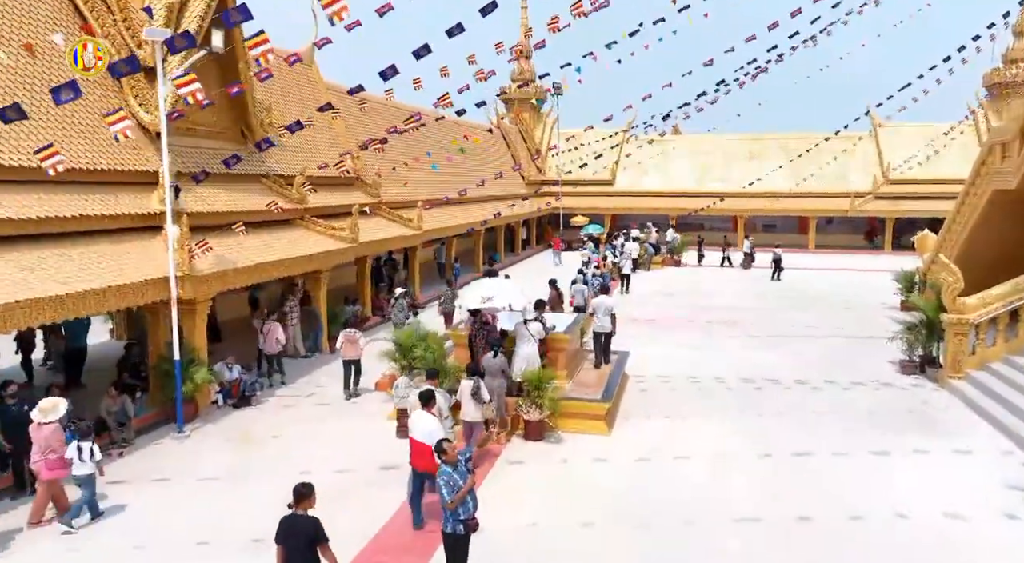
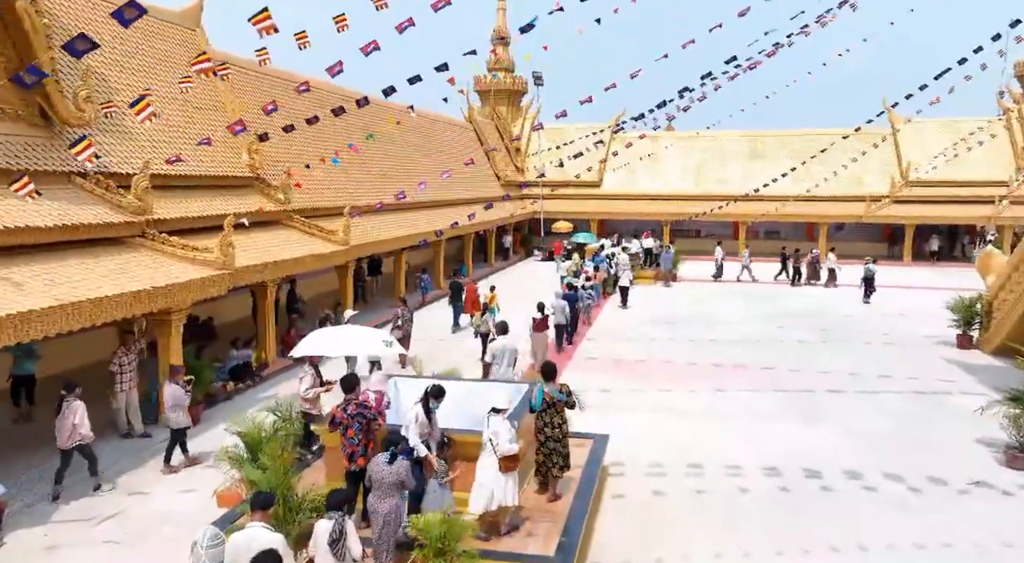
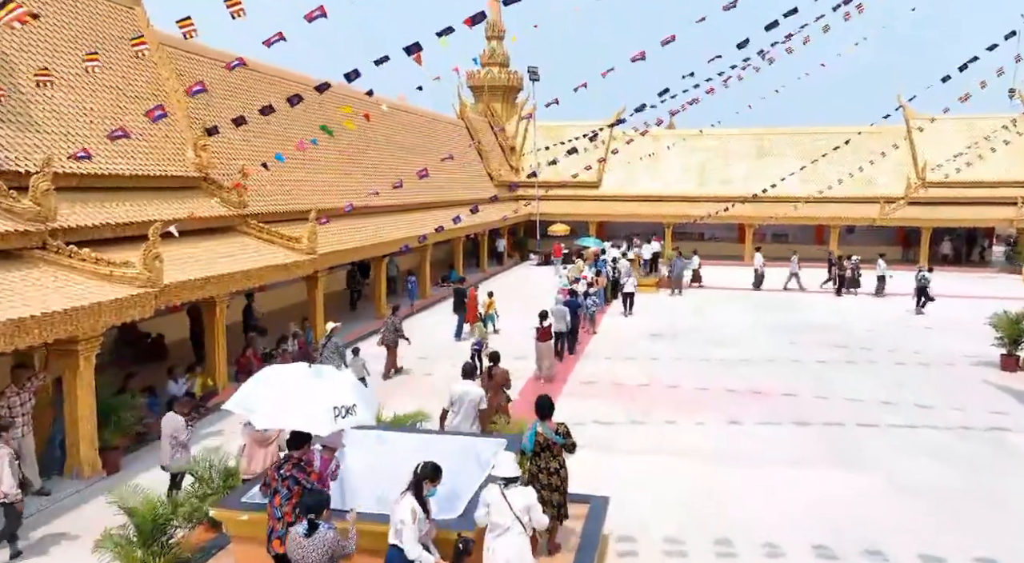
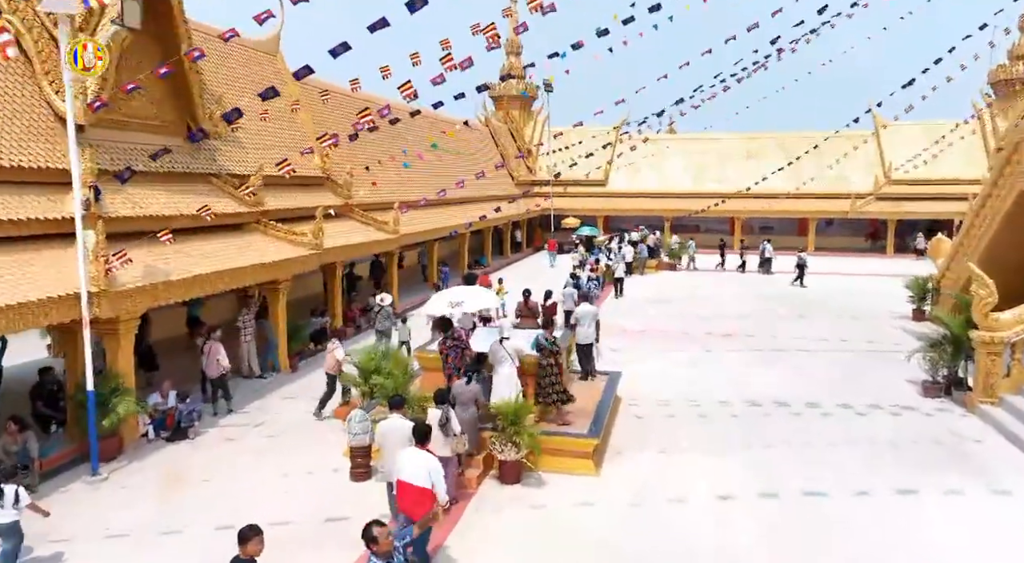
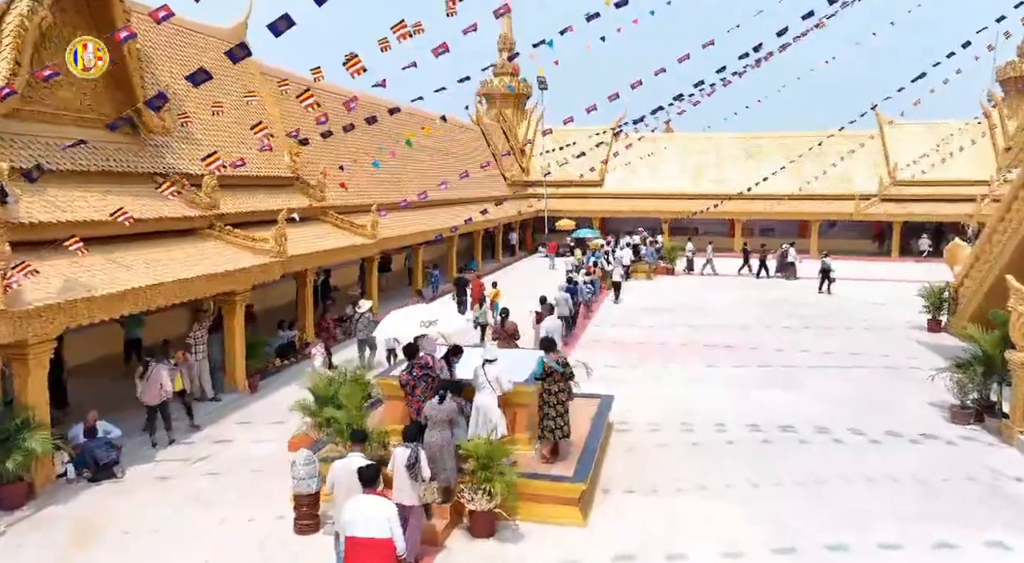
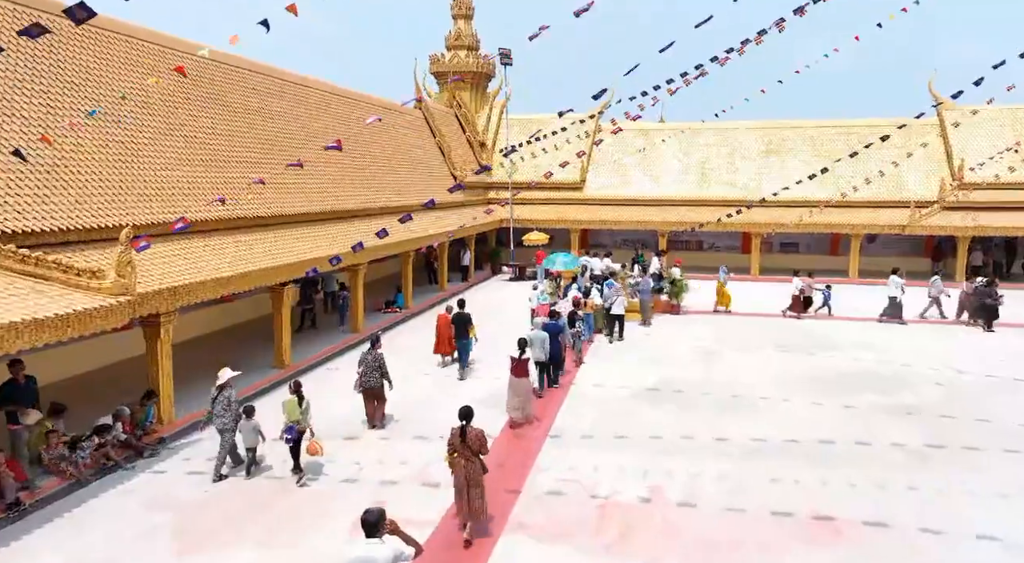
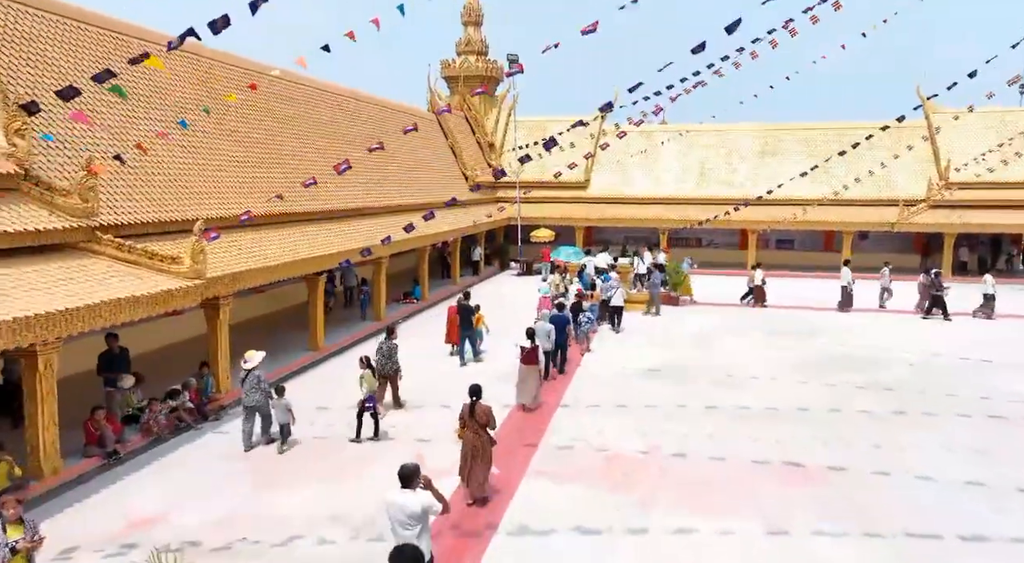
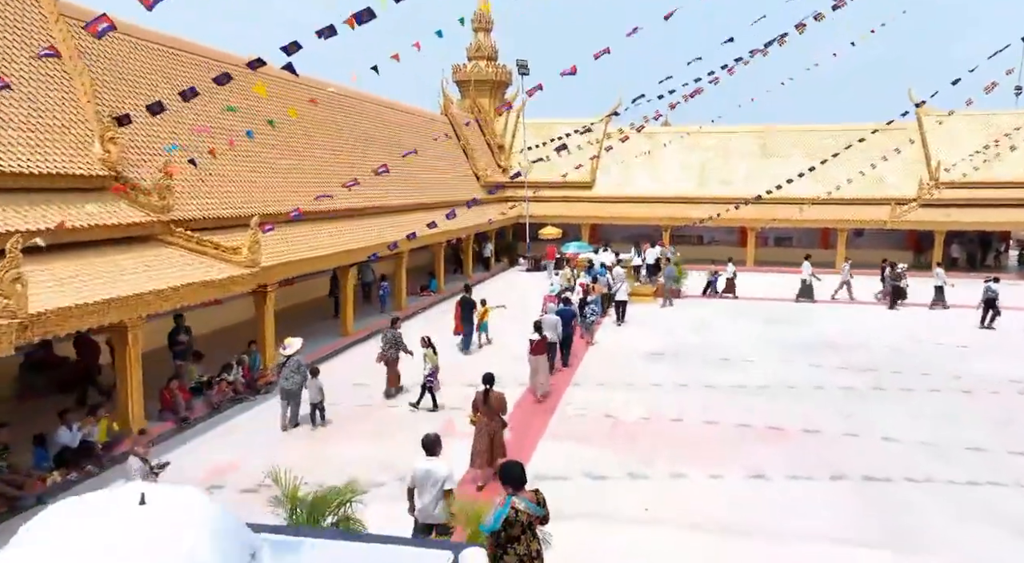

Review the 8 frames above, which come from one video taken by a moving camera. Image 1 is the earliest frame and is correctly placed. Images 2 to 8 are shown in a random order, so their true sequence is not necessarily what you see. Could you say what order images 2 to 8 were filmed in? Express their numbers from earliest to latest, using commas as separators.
4, 5, 2, 3, 8, 7, 6
